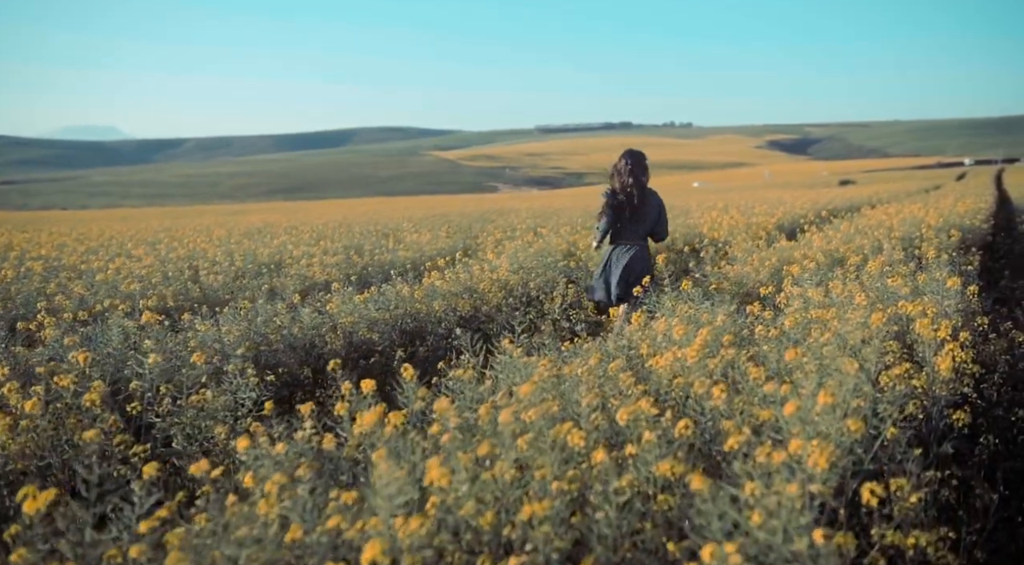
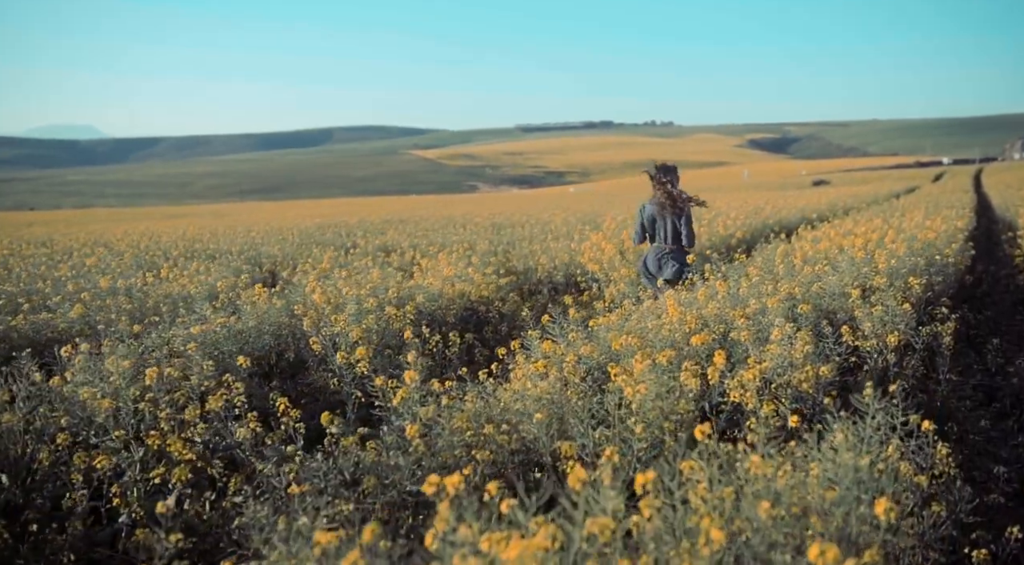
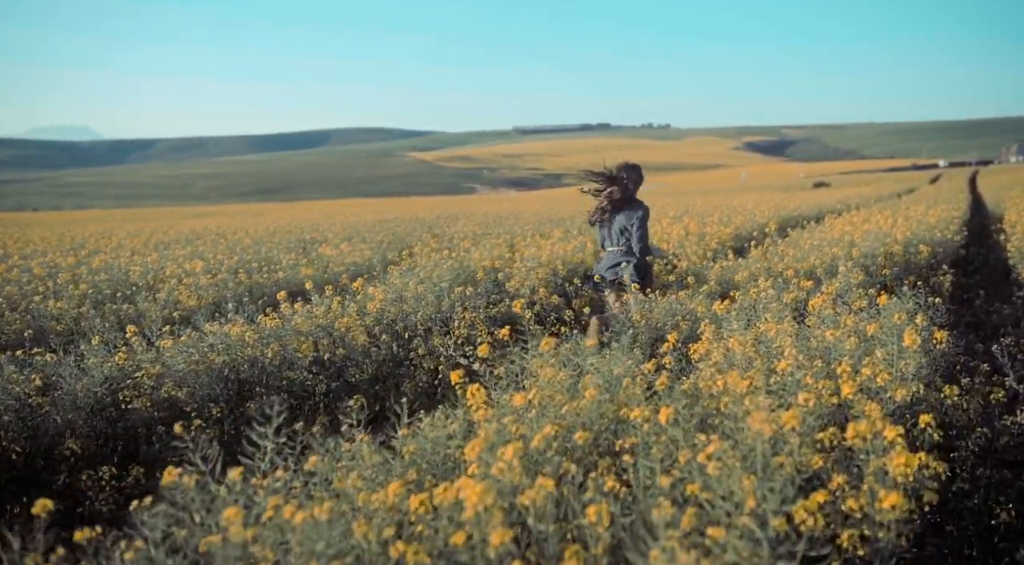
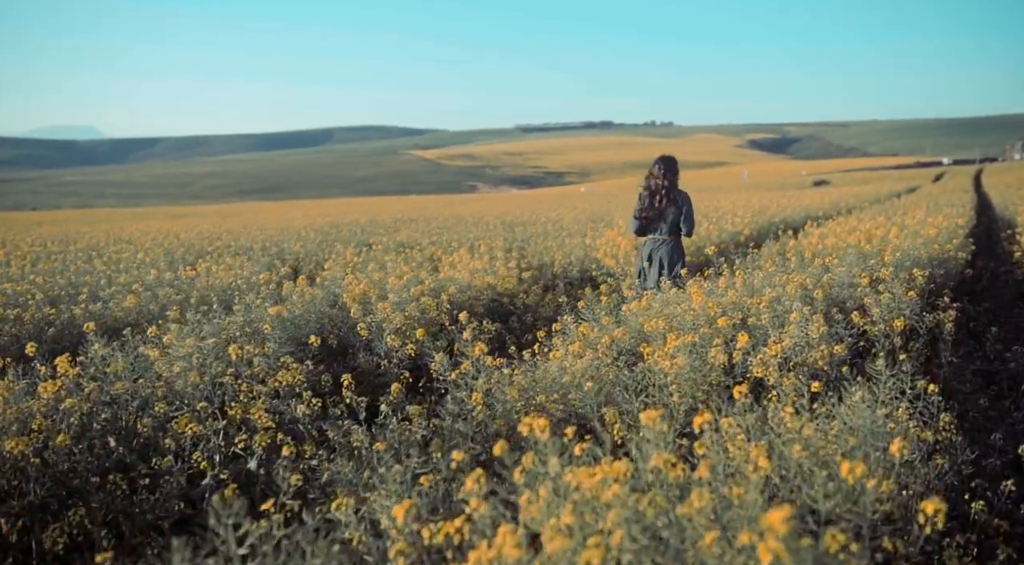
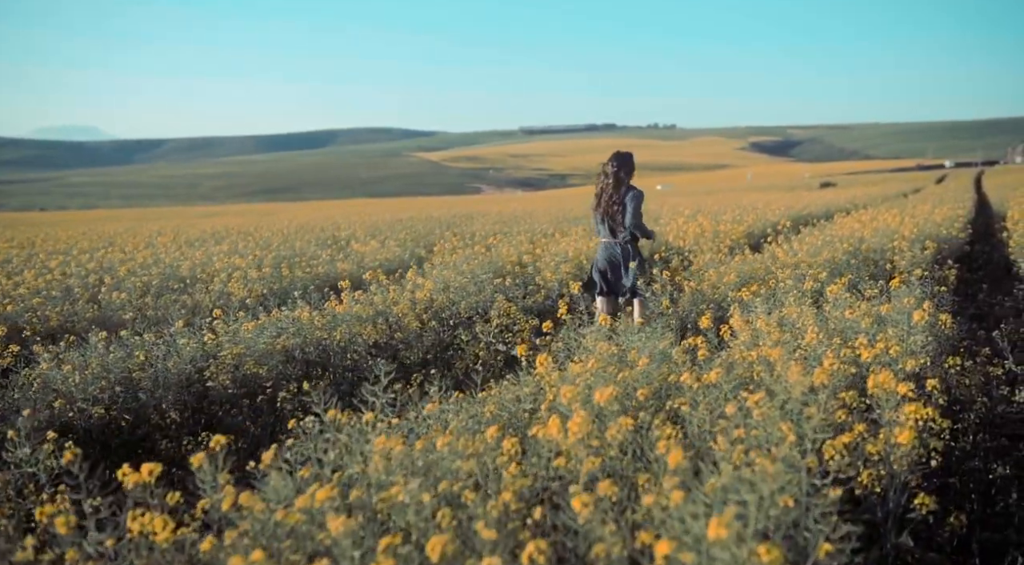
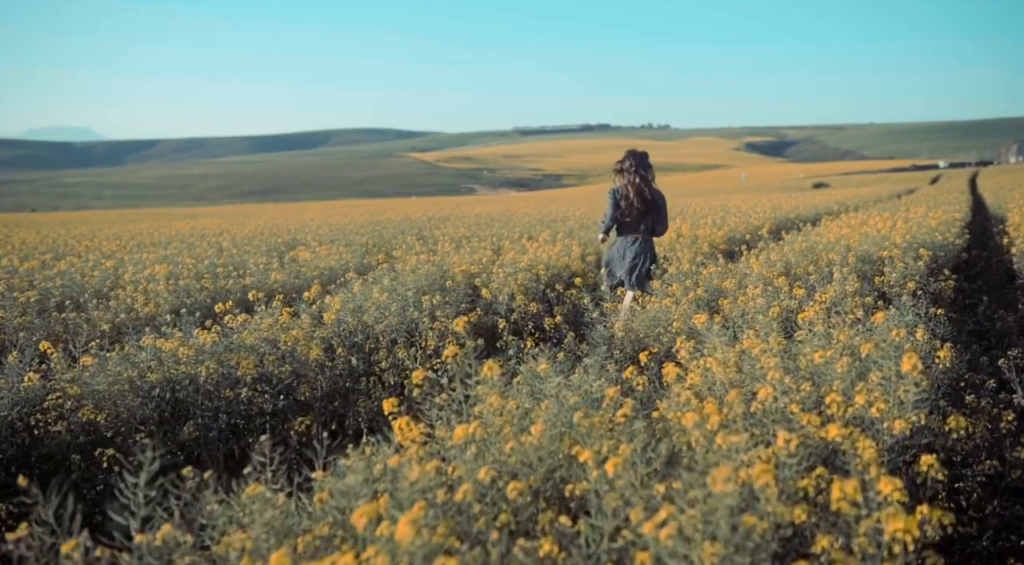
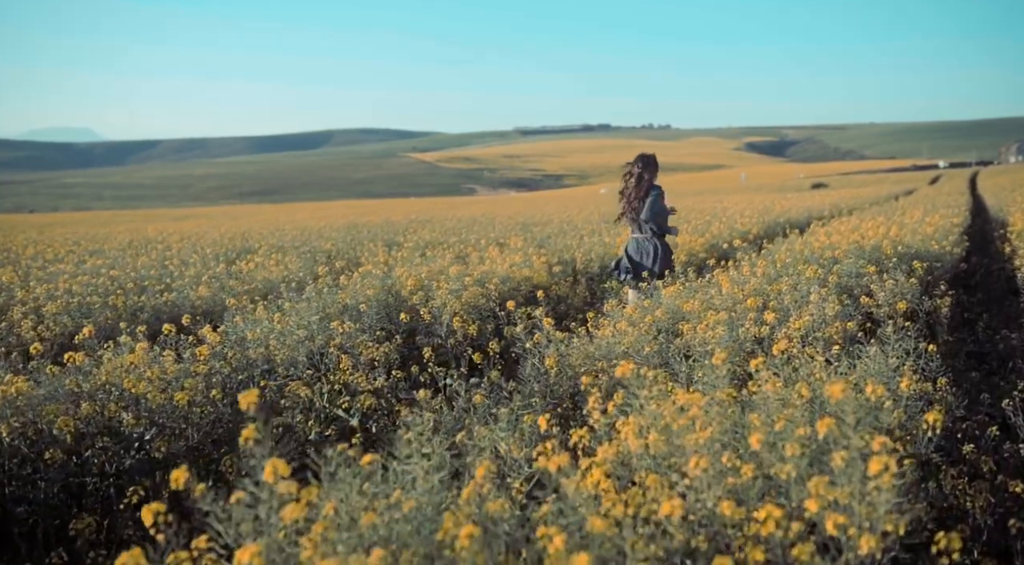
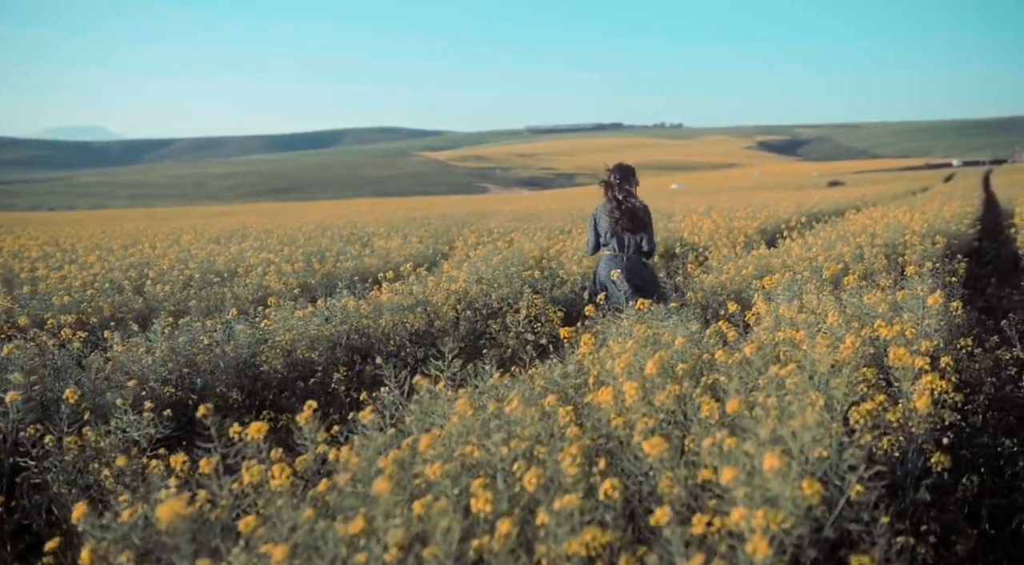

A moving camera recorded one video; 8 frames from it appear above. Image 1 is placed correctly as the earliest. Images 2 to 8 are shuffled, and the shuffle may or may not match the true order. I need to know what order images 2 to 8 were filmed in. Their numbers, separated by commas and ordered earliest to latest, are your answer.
8, 5, 3, 6, 7, 4, 2
